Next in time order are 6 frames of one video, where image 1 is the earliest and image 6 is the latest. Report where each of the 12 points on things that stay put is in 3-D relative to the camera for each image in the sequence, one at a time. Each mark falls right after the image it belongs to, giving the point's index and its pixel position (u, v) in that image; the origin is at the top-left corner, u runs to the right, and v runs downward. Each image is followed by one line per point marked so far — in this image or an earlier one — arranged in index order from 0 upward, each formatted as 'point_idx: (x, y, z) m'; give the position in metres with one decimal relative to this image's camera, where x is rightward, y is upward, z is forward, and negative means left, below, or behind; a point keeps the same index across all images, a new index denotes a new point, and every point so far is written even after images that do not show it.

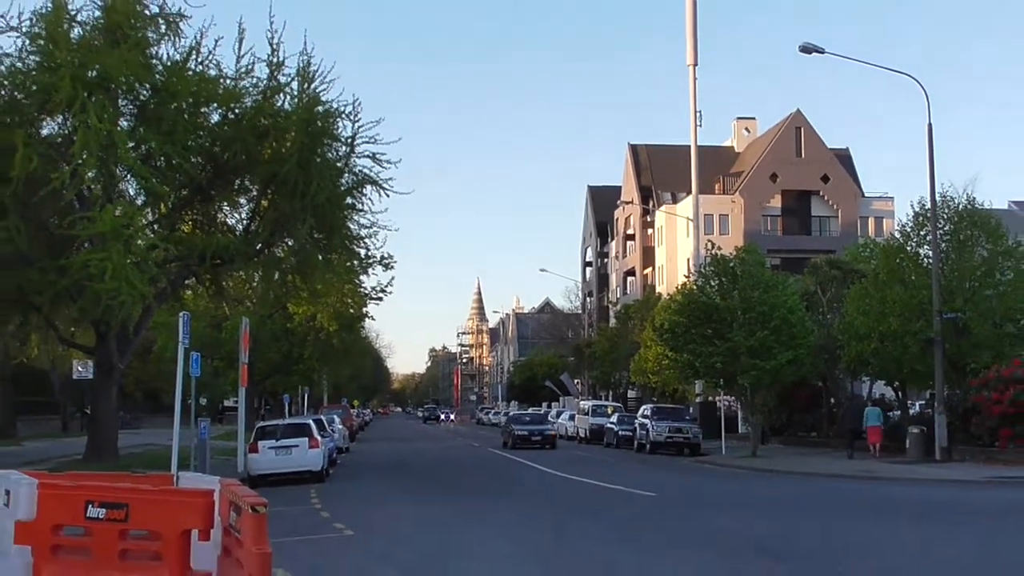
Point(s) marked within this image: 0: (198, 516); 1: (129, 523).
0: (-3.4, -2.4, +11.0) m
1: (-4.1, -2.5, +11.1) m
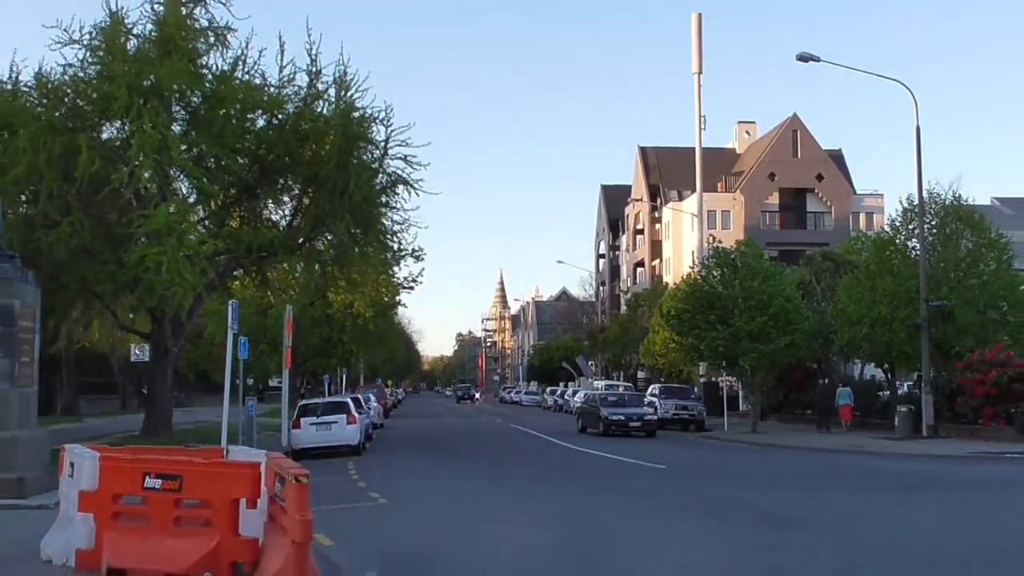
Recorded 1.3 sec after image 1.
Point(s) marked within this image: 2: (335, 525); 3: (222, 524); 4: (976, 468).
0: (-3.1, -2.3, +12.3) m
1: (-3.9, -2.4, +12.4) m
2: (-2.5, -3.4, +15.5) m
3: (-3.4, -2.8, +12.3) m
4: (+8.1, -3.2, +19.0) m
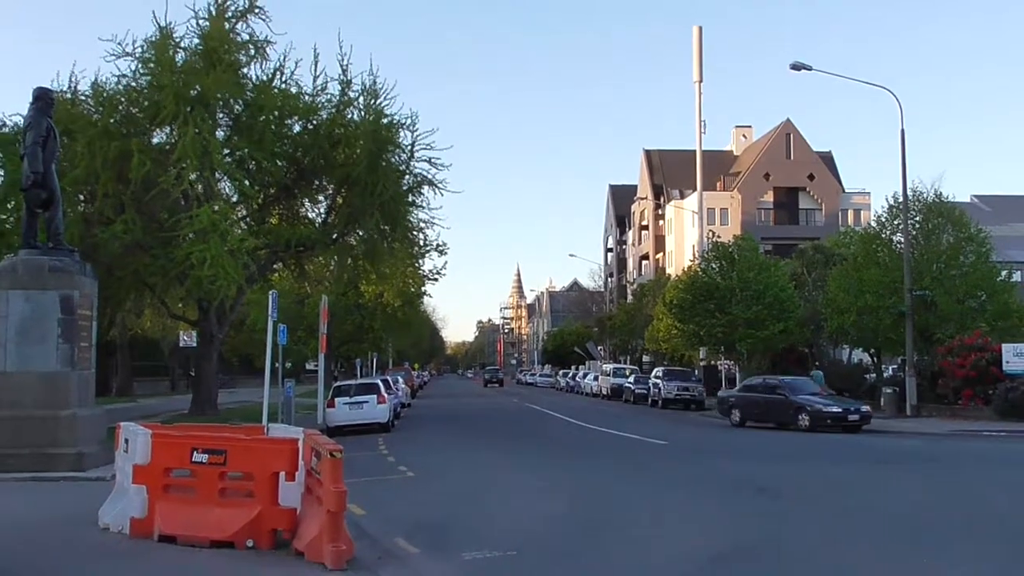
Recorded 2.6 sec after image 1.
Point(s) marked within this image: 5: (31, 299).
0: (-2.9, -2.2, +13.8) m
1: (-3.7, -2.3, +13.9) m
2: (-2.3, -3.3, +16.9) m
3: (-3.2, -2.7, +13.8) m
4: (+8.4, -3.0, +20.2) m
5: (-7.6, -0.2, +17.0) m
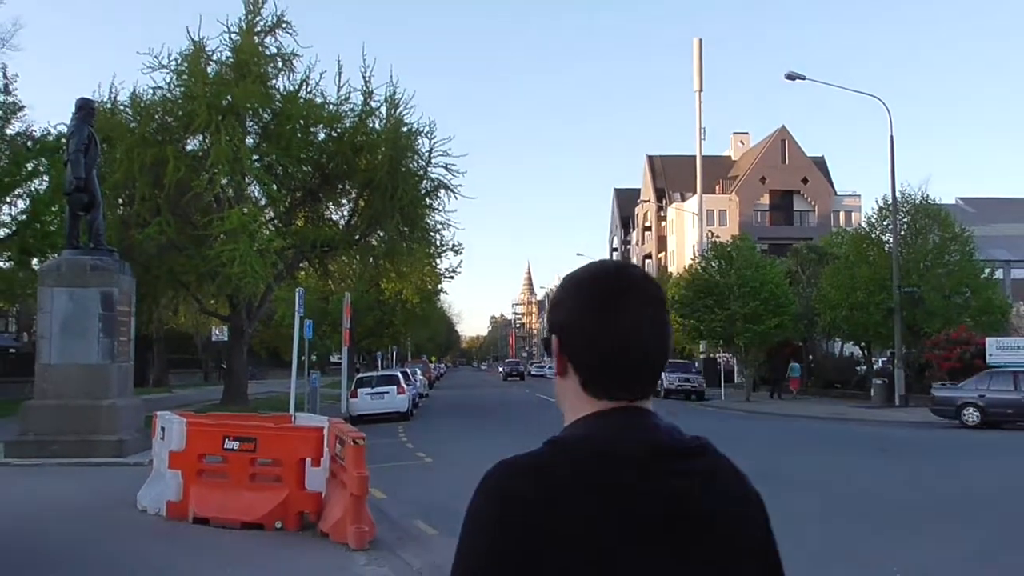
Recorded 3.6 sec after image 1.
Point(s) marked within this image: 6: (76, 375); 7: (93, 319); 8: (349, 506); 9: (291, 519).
0: (-2.8, -2.2, +14.9) m
1: (-3.6, -2.3, +15.0) m
2: (-2.1, -3.3, +18.0) m
3: (-3.1, -2.6, +14.9) m
4: (+8.6, -2.9, +21.2) m
5: (-7.4, -0.1, +18.1) m
6: (-7.4, -1.5, +18.1) m
7: (-7.1, -0.6, +18.2) m
8: (-2.1, -2.8, +13.9) m
9: (-3.1, -3.2, +14.9) m
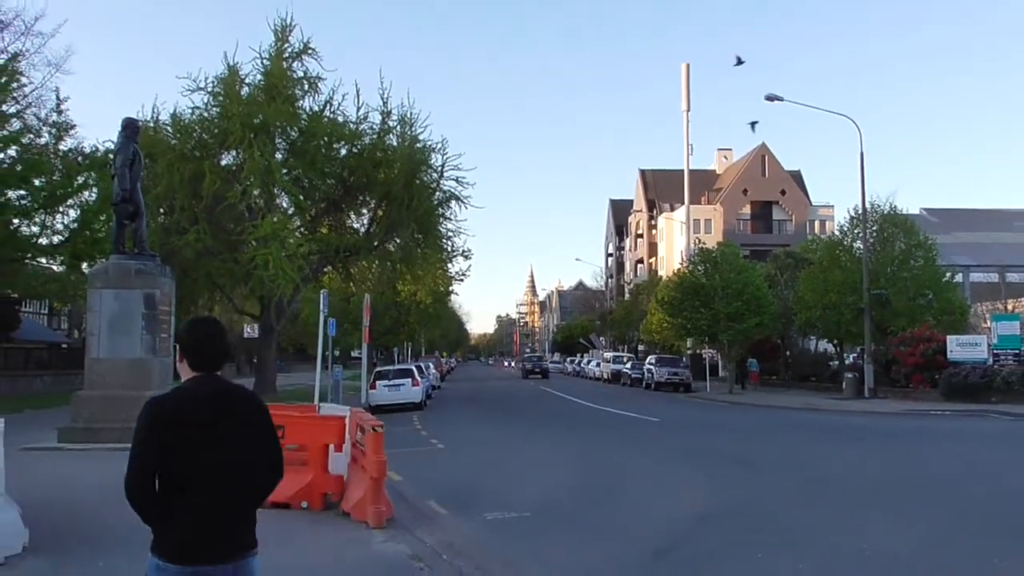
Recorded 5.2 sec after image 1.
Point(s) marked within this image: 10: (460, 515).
0: (-2.7, -2.2, +16.7) m
1: (-3.5, -2.3, +16.8) m
2: (-2.0, -3.3, +19.8) m
3: (-3.0, -2.7, +16.7) m
4: (+8.8, -3.0, +22.8) m
5: (-7.3, -0.2, +20.0) m
6: (-7.3, -1.5, +20.0) m
7: (-7.0, -0.6, +20.0) m
8: (-2.1, -2.9, +15.7) m
9: (-3.0, -3.3, +16.7) m
10: (-0.8, -3.4, +16.3) m
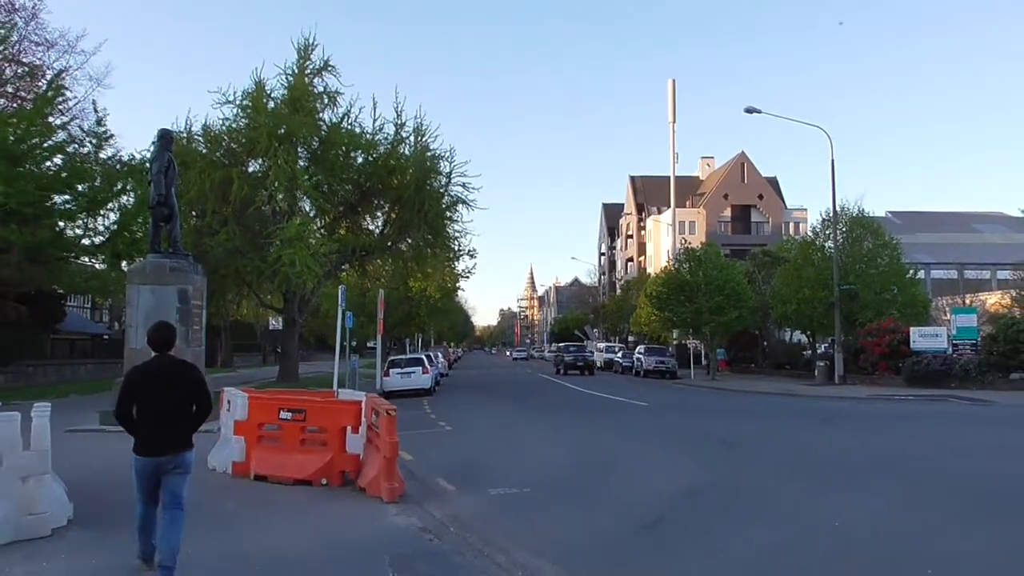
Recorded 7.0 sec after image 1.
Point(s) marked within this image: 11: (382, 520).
0: (-2.7, -2.2, +18.6) m
1: (-3.5, -2.3, +18.7) m
2: (-2.0, -3.2, +21.7) m
3: (-3.0, -2.6, +18.6) m
4: (+8.8, -2.9, +24.6) m
5: (-7.3, -0.1, +21.9) m
6: (-7.3, -1.4, +21.9) m
7: (-7.0, -0.5, +21.9) m
8: (-2.1, -2.8, +17.6) m
9: (-3.0, -3.2, +18.6) m
10: (-0.8, -3.4, +18.1) m
11: (-1.9, -3.4, +15.7) m
